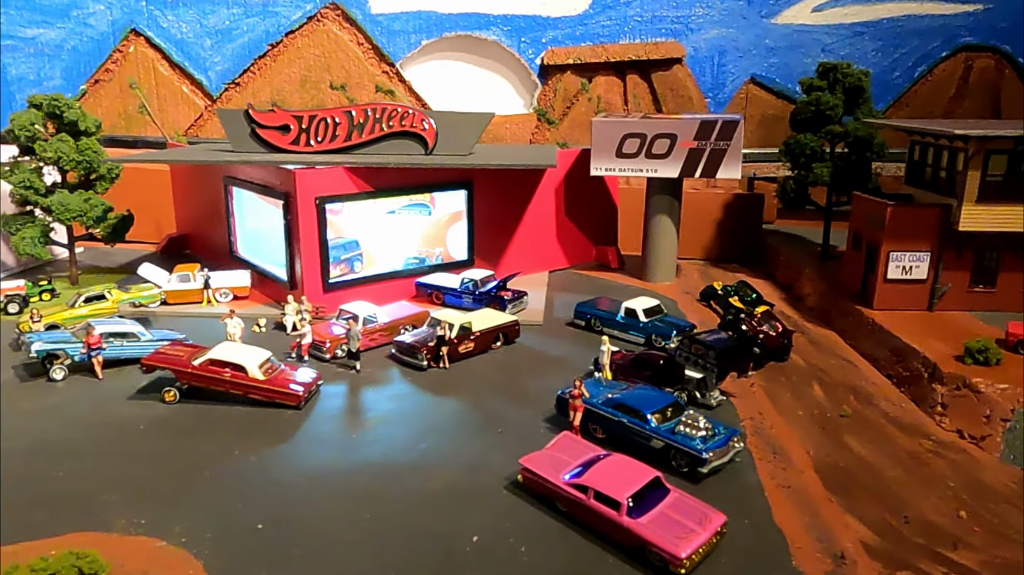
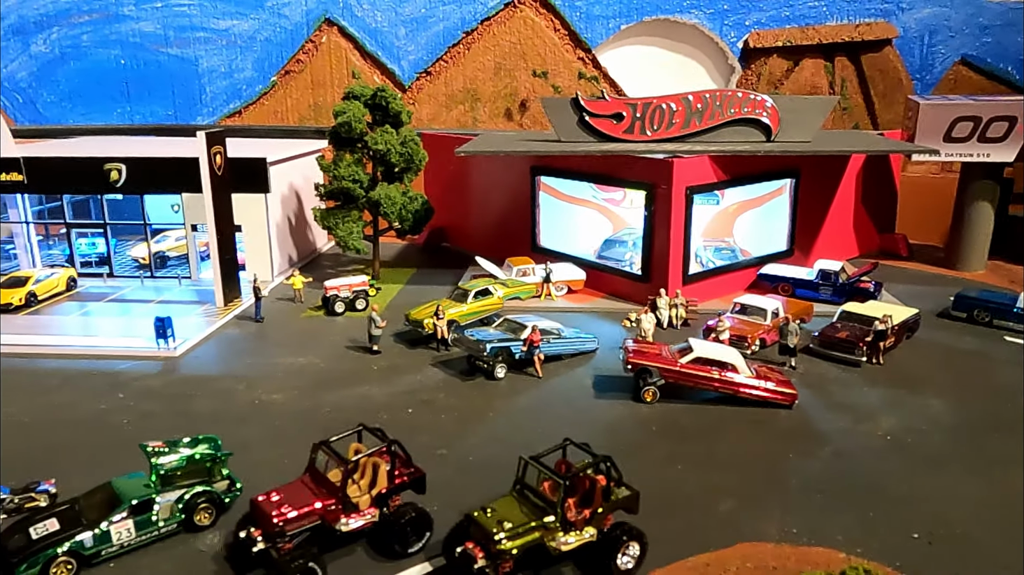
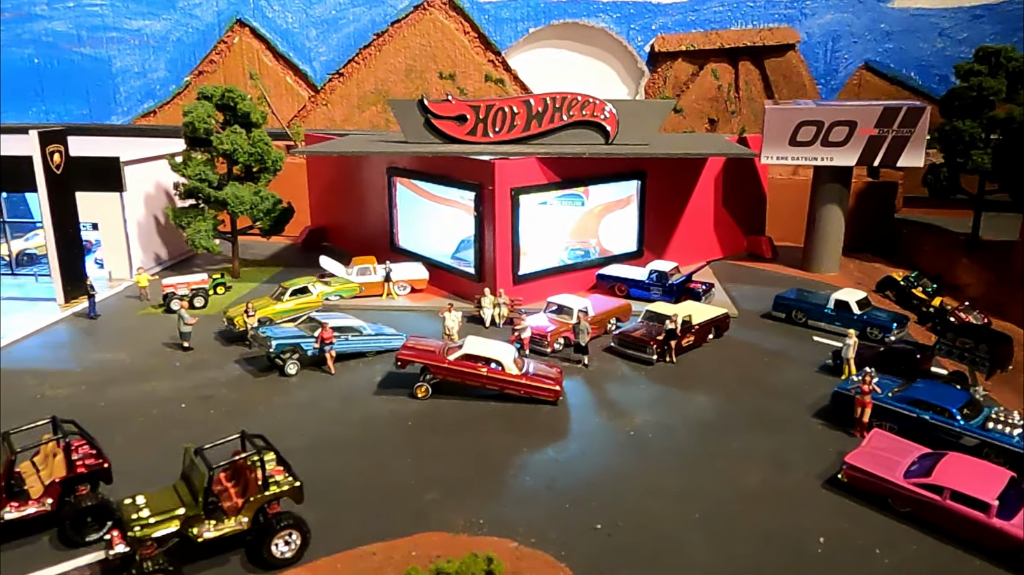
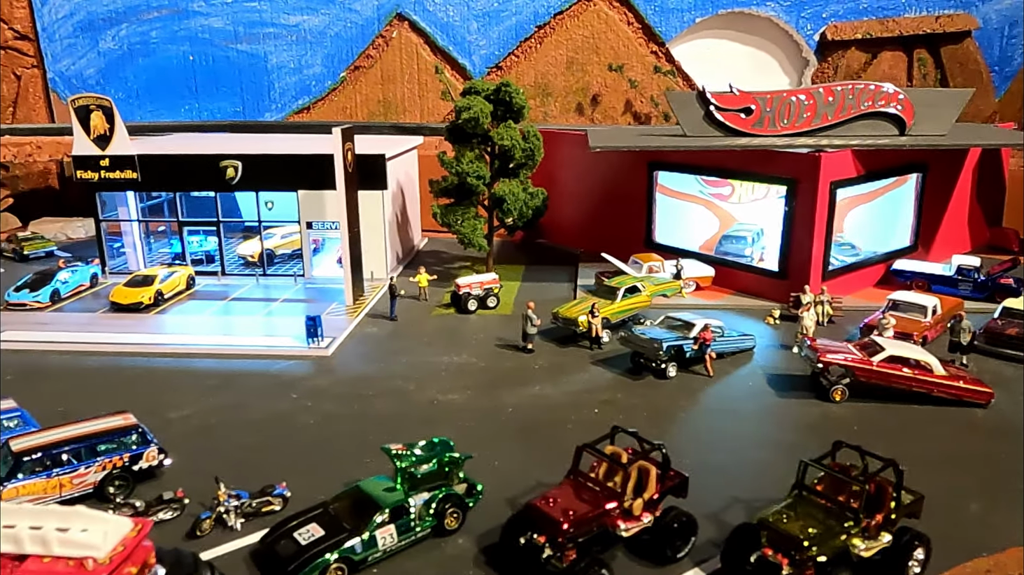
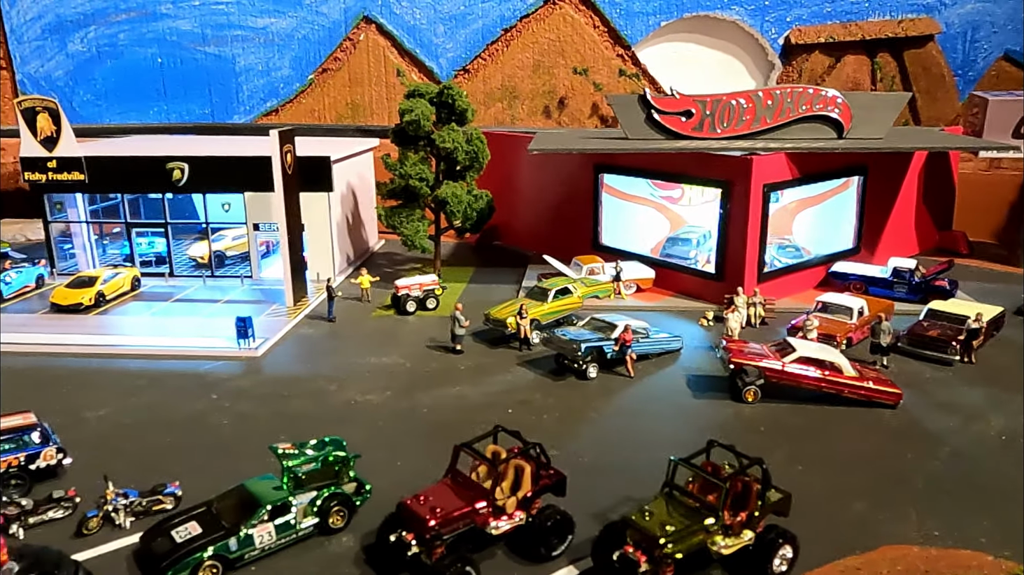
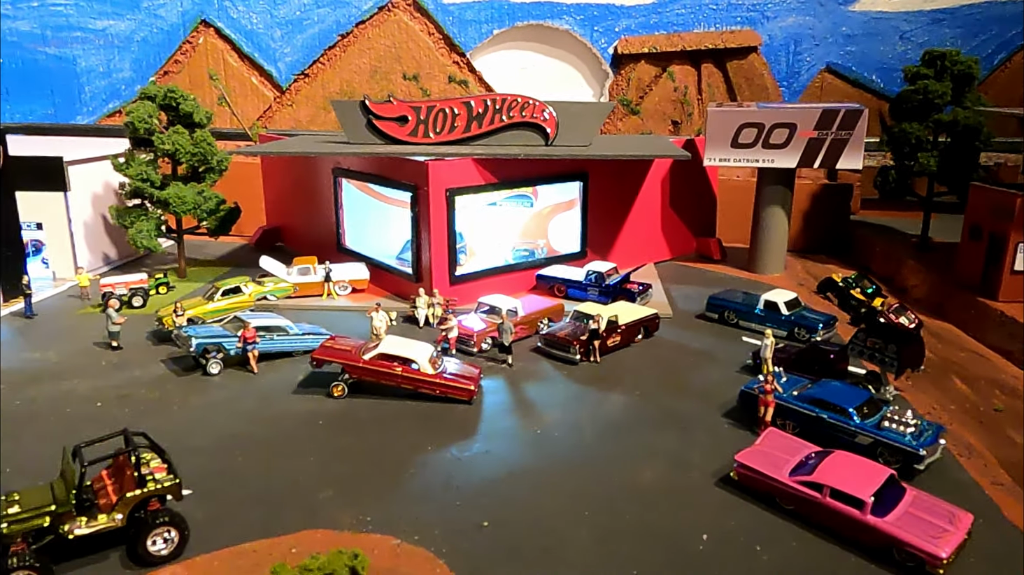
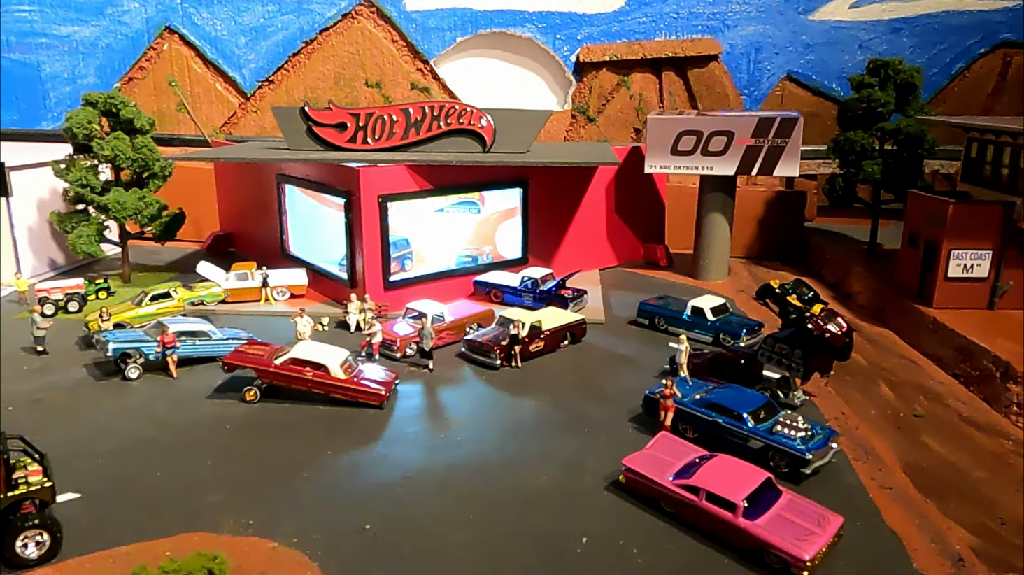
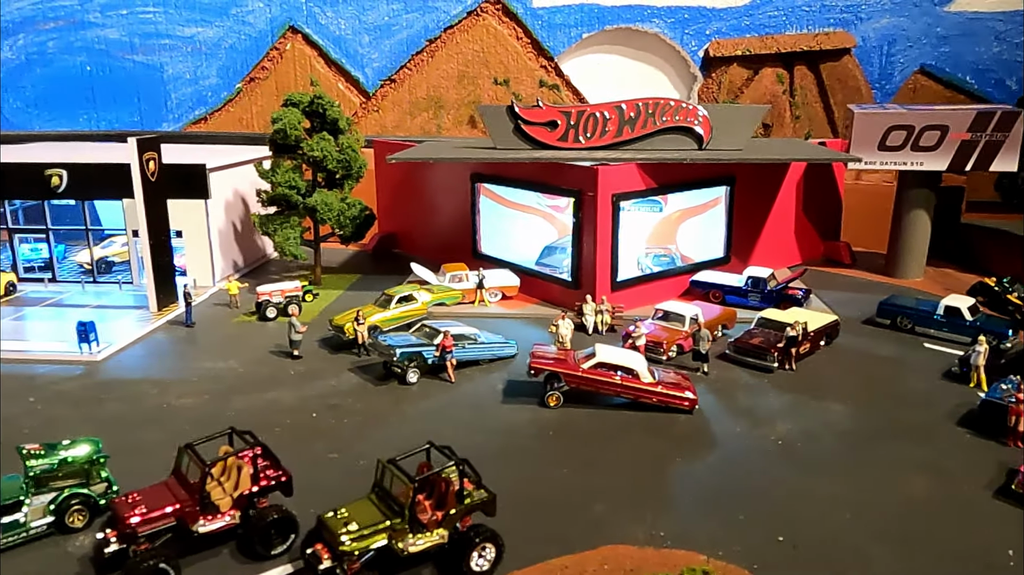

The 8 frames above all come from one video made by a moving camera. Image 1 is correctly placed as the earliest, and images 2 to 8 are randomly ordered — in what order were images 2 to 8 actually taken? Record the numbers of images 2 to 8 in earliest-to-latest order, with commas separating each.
7, 6, 3, 8, 2, 5, 4
